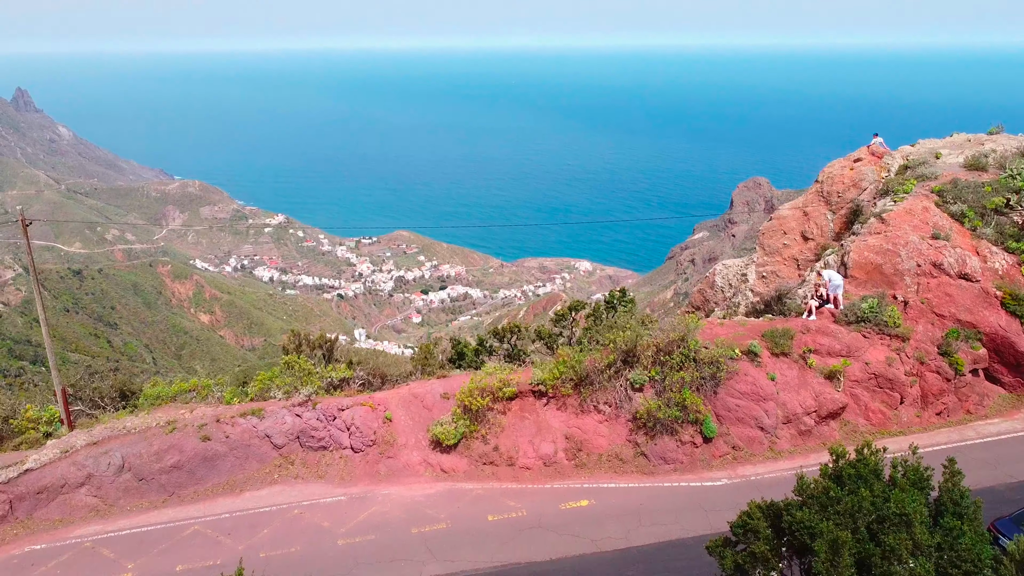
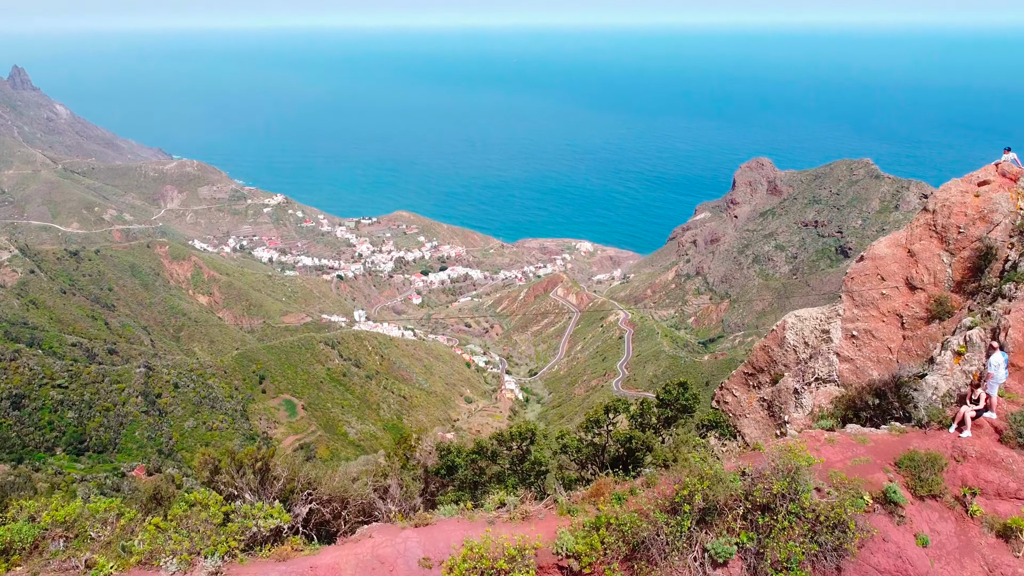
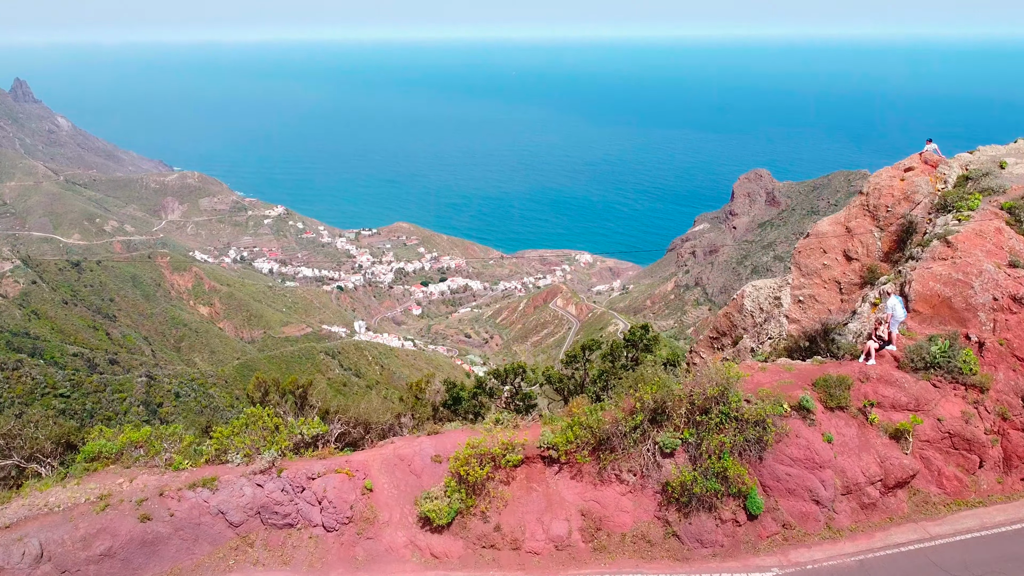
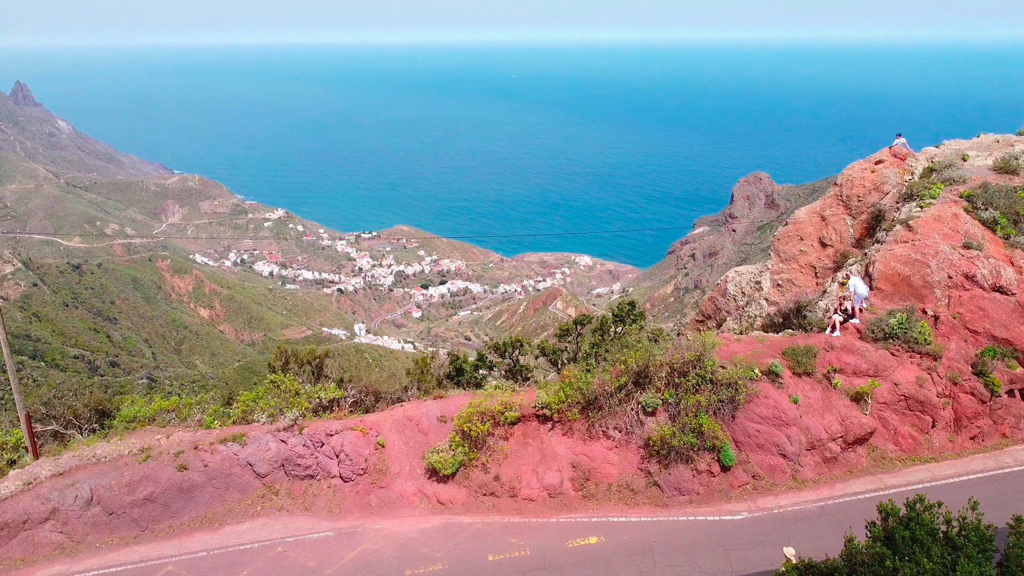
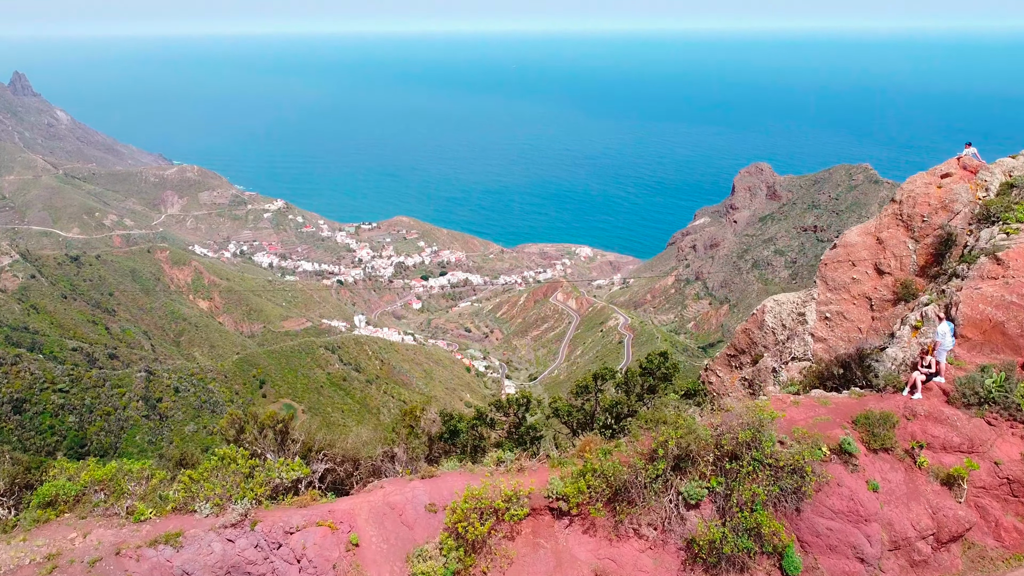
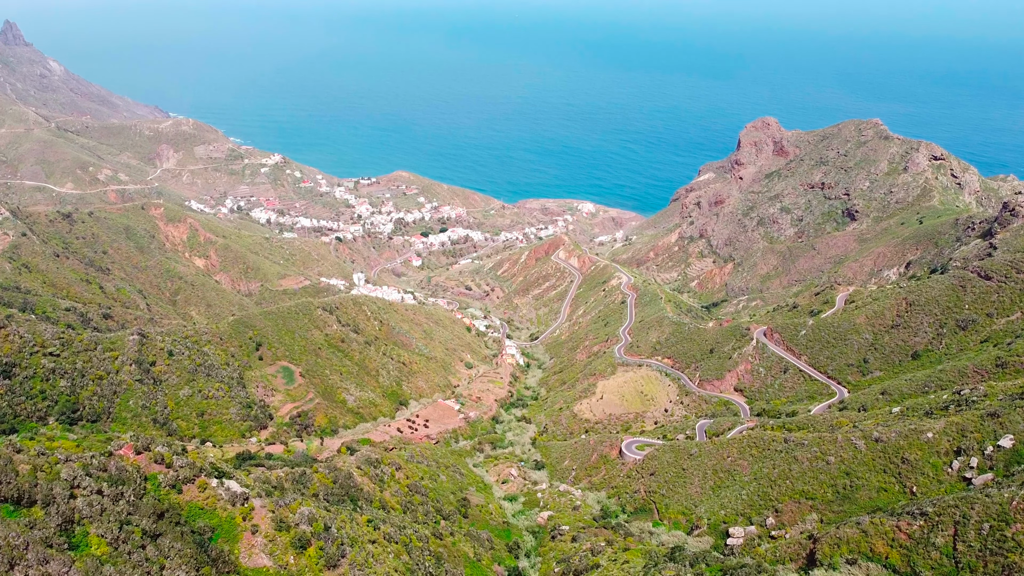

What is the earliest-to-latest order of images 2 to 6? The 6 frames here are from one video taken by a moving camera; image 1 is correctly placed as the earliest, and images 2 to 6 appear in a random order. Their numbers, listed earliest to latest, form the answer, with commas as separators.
4, 3, 5, 2, 6
